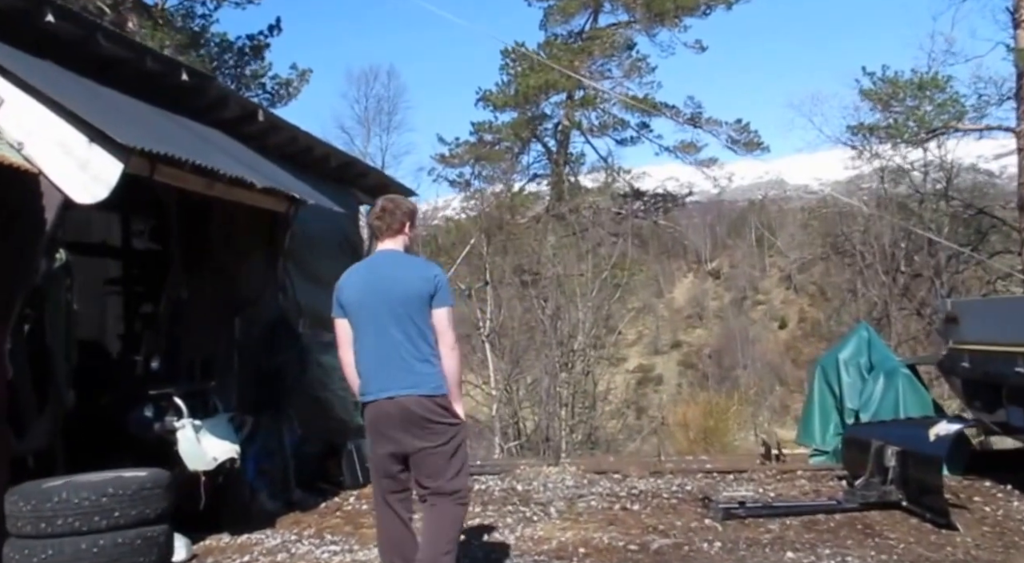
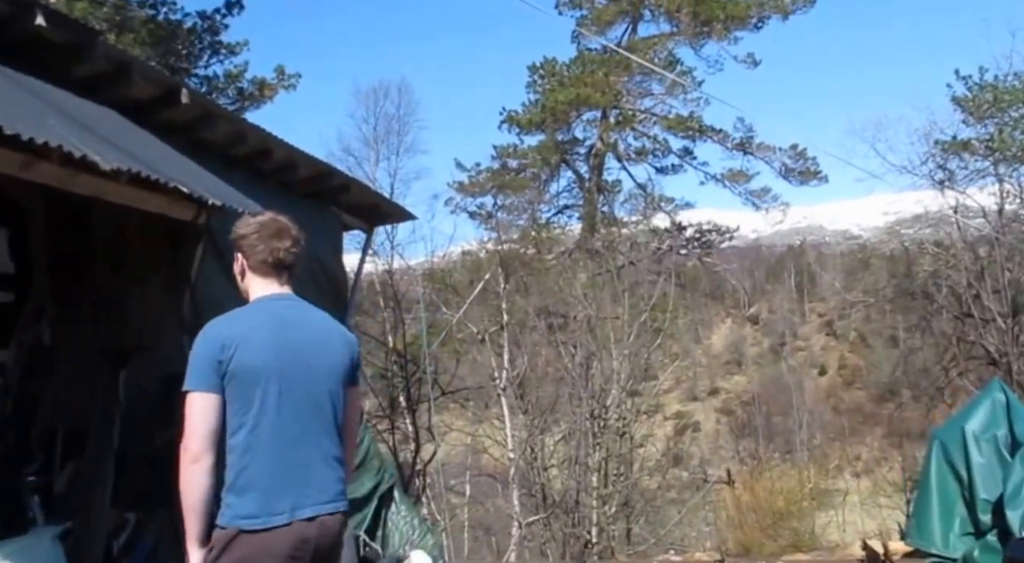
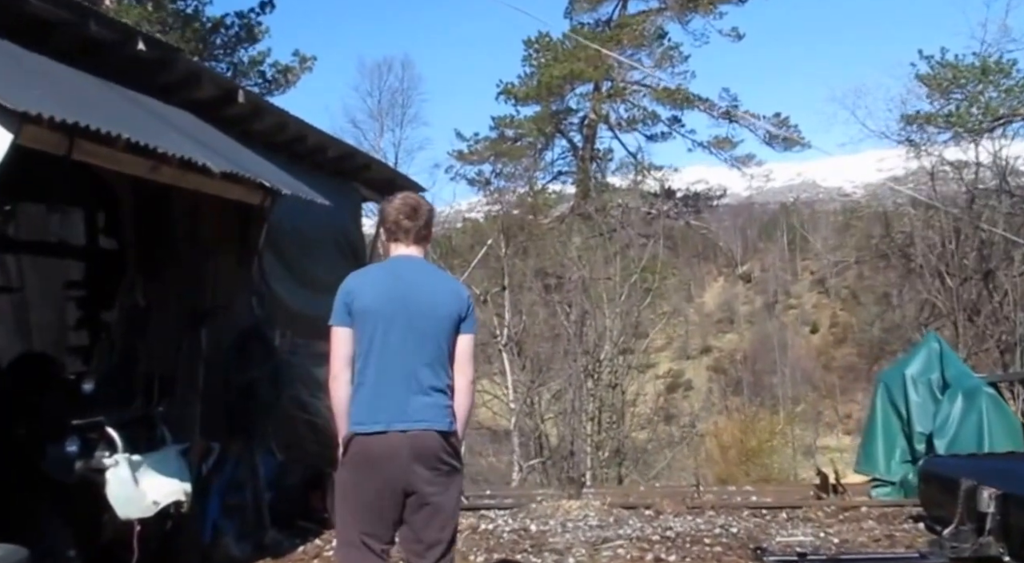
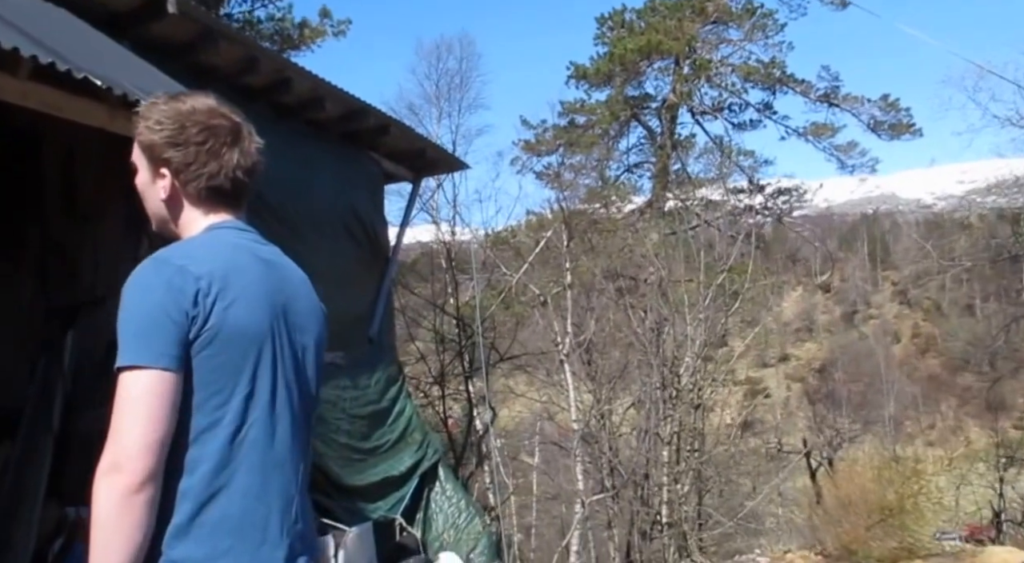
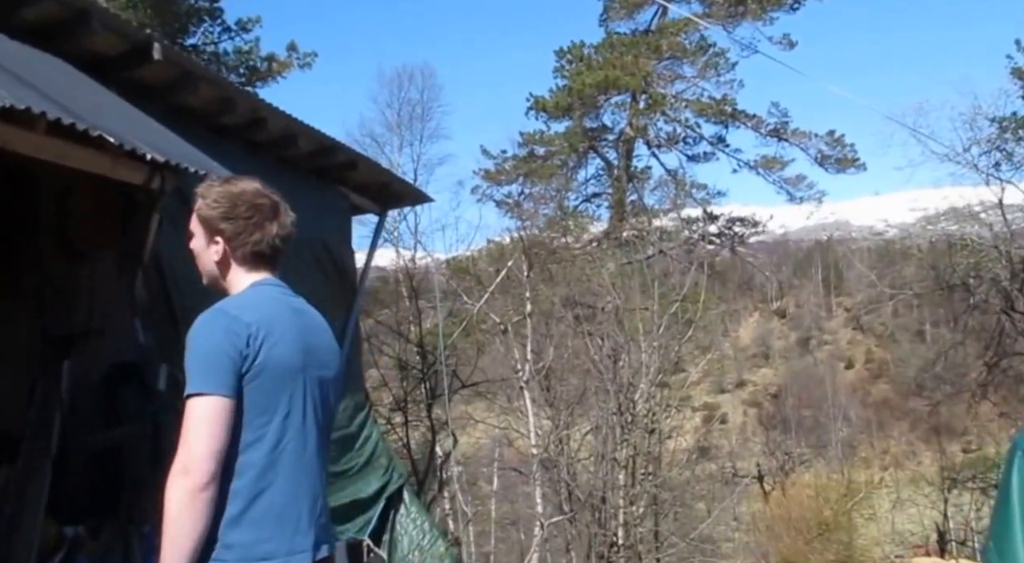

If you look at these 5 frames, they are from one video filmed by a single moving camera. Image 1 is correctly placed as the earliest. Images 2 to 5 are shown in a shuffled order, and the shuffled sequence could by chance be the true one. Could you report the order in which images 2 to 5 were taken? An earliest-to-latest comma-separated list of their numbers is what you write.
3, 2, 5, 4
